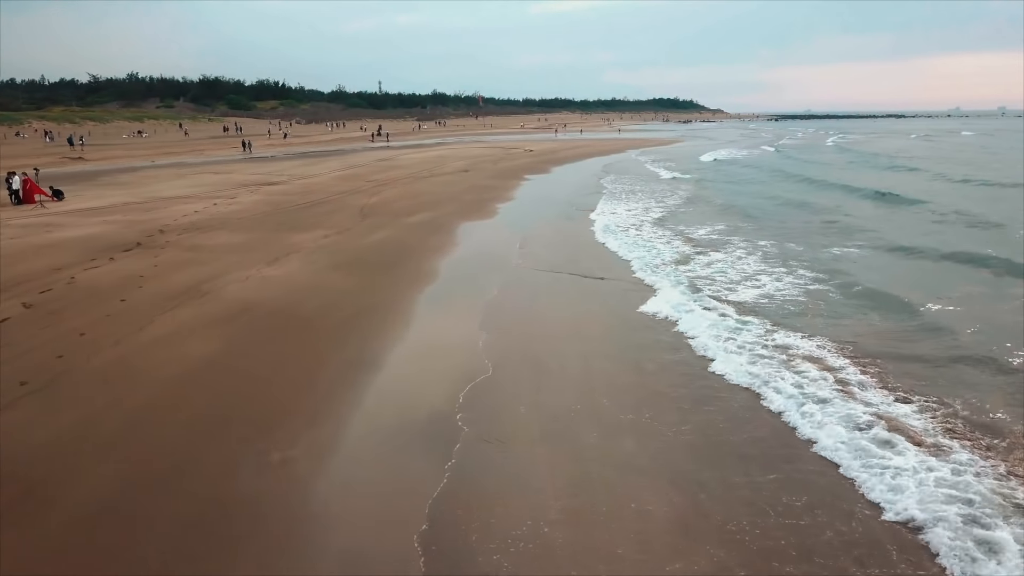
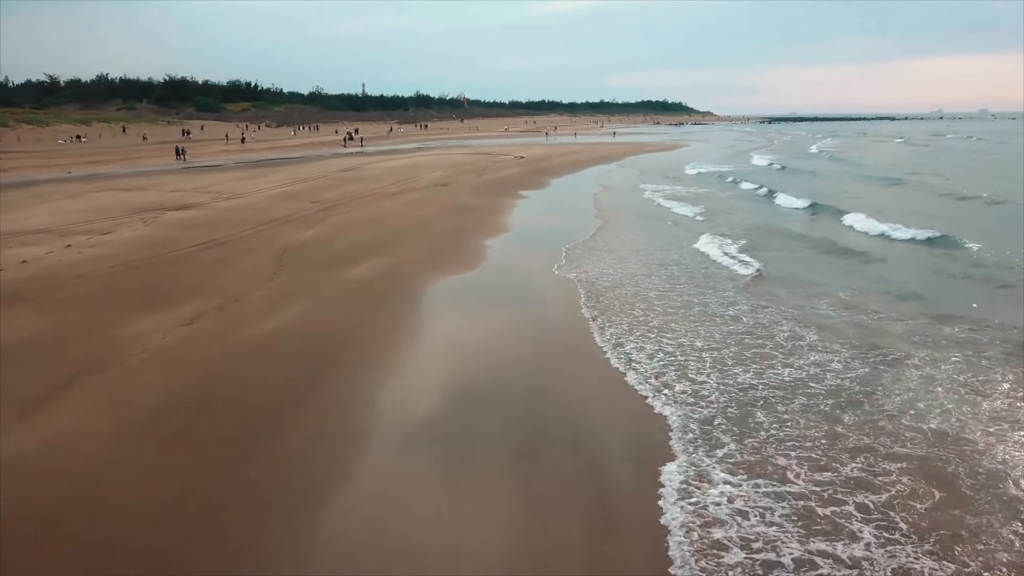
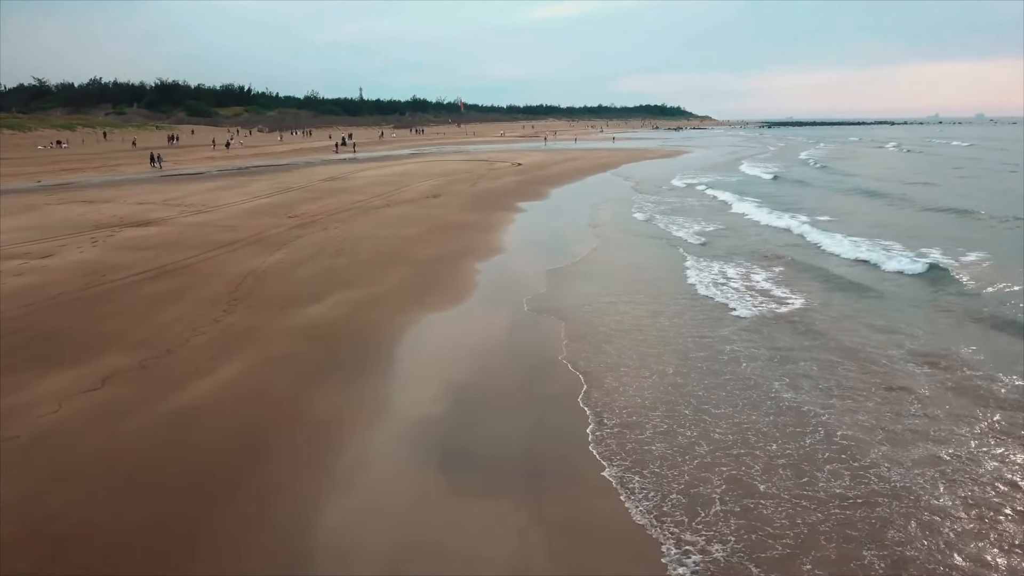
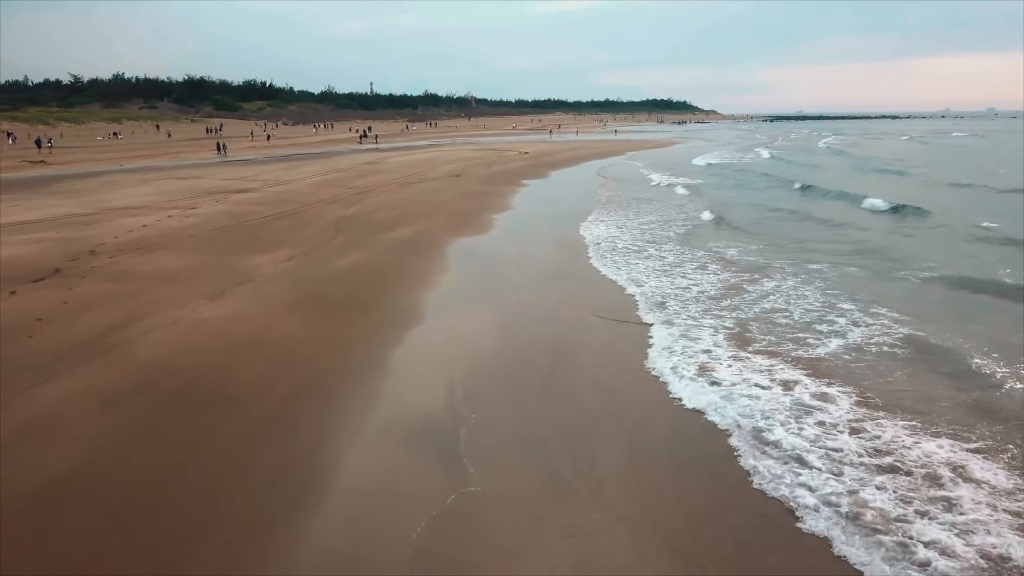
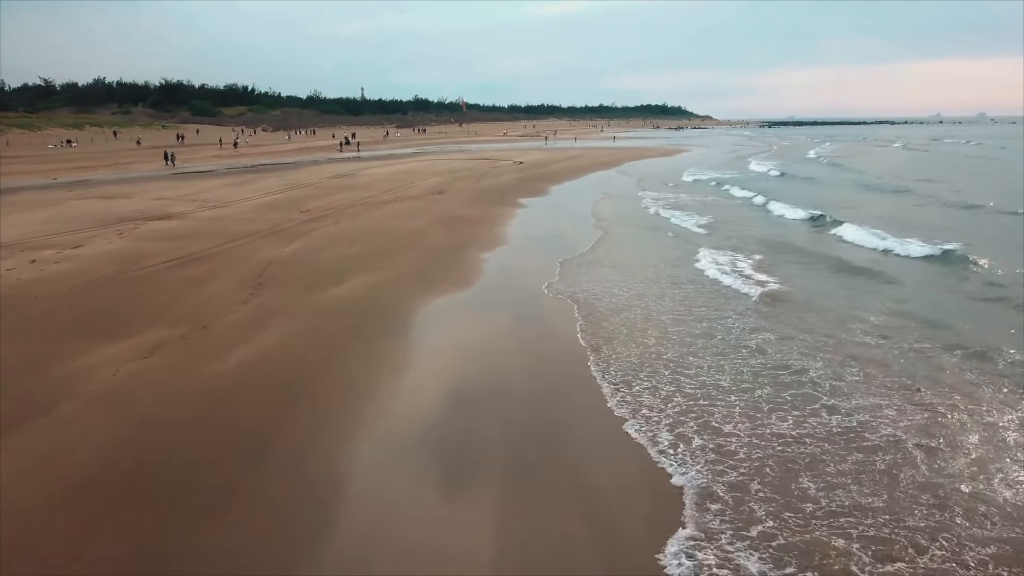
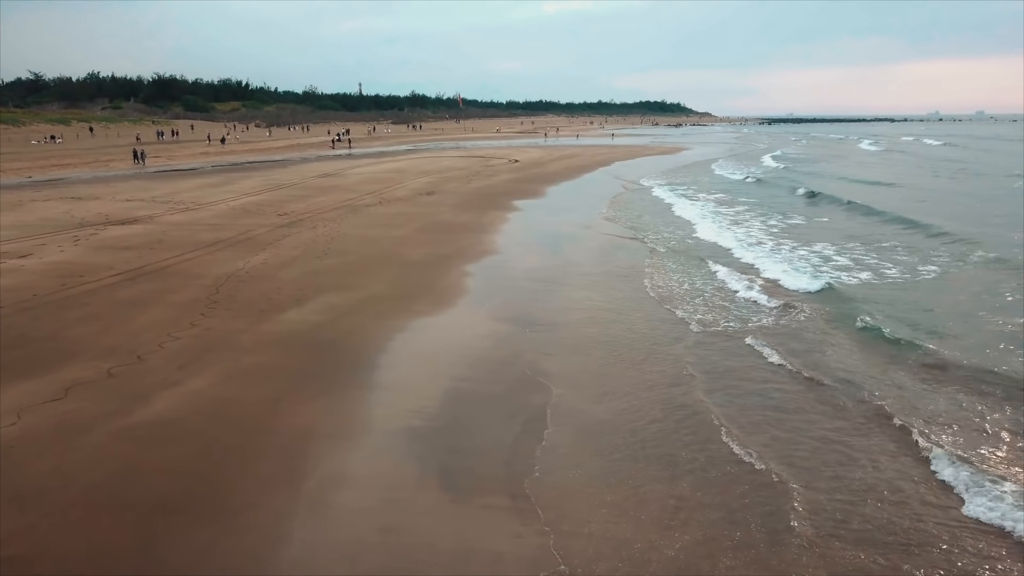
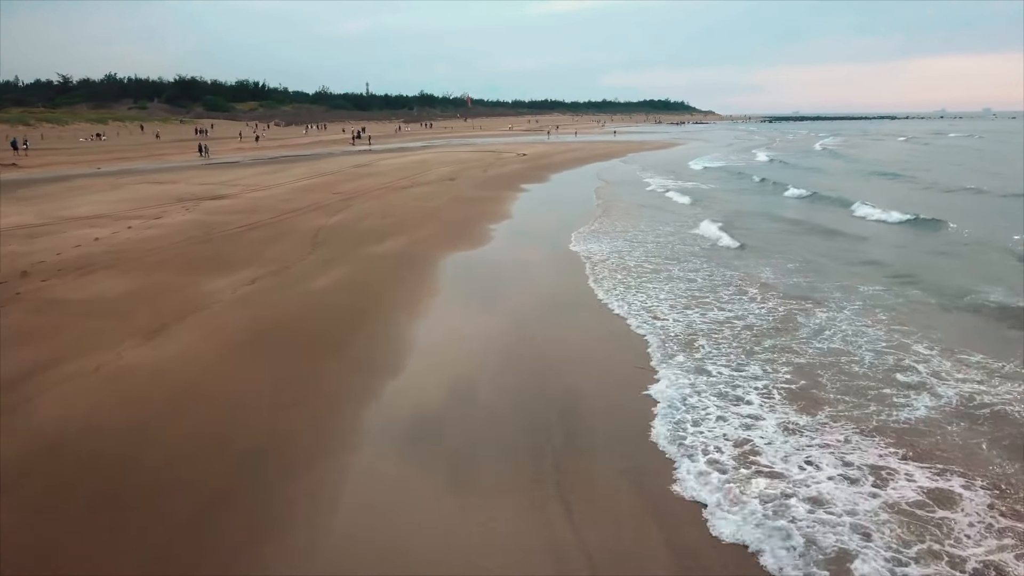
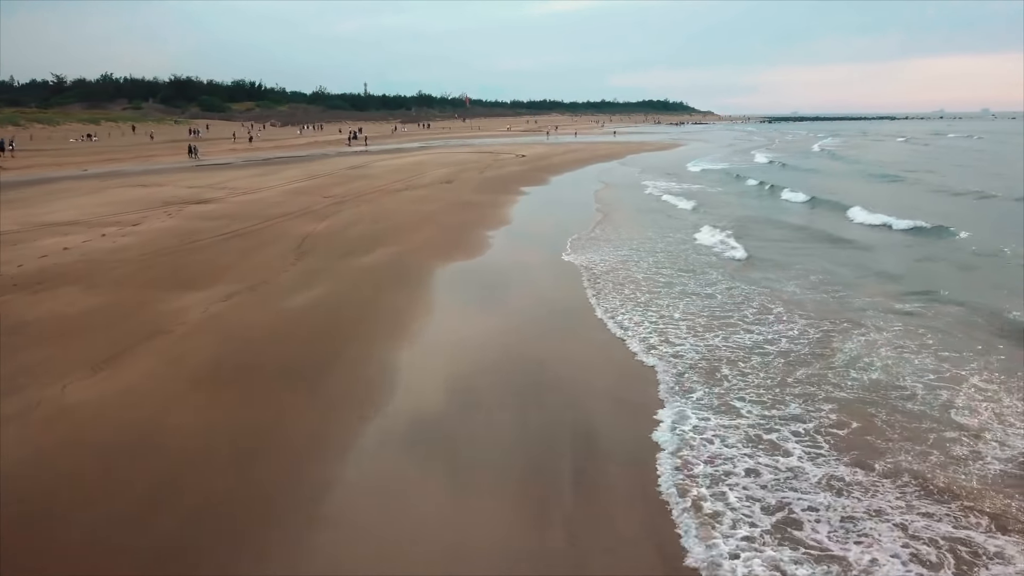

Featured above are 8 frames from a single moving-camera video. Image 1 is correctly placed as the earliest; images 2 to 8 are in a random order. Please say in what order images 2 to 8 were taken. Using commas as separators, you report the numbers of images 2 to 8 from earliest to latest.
4, 7, 8, 2, 5, 3, 6
